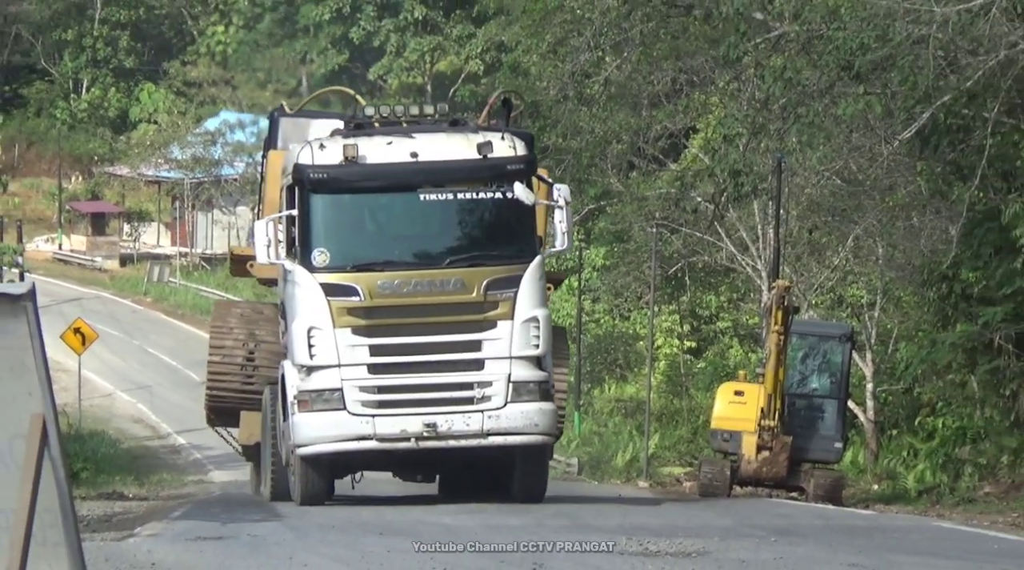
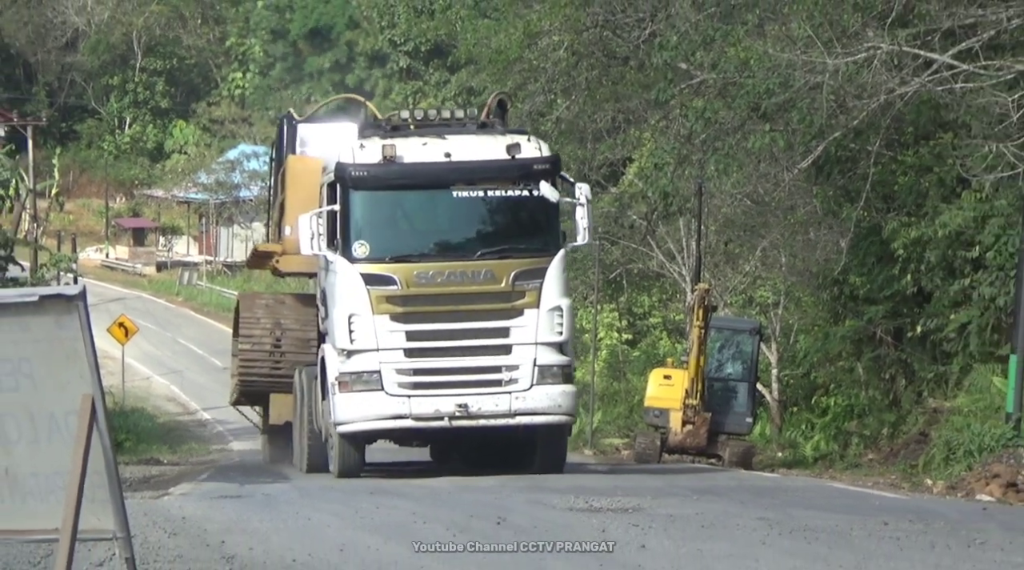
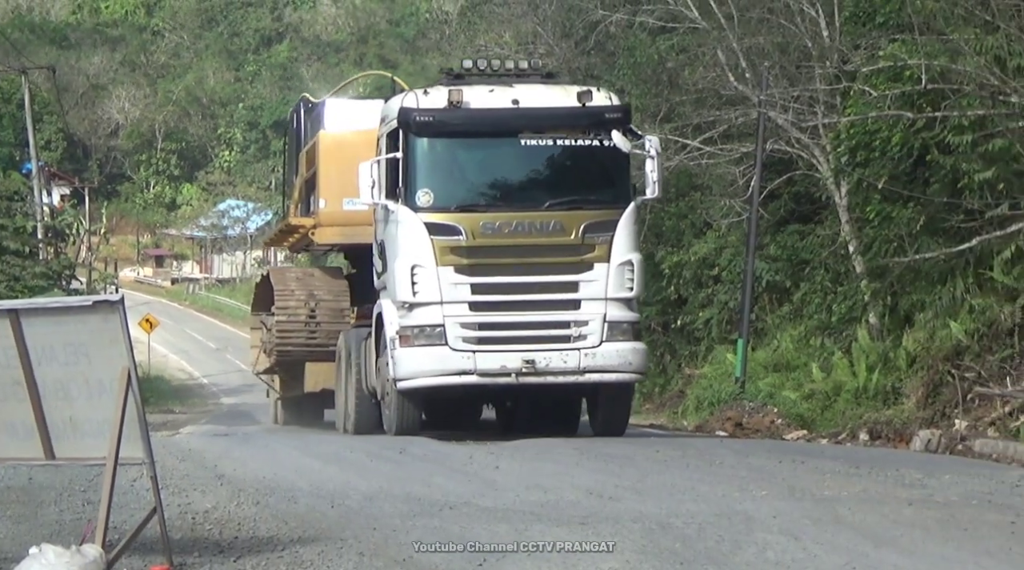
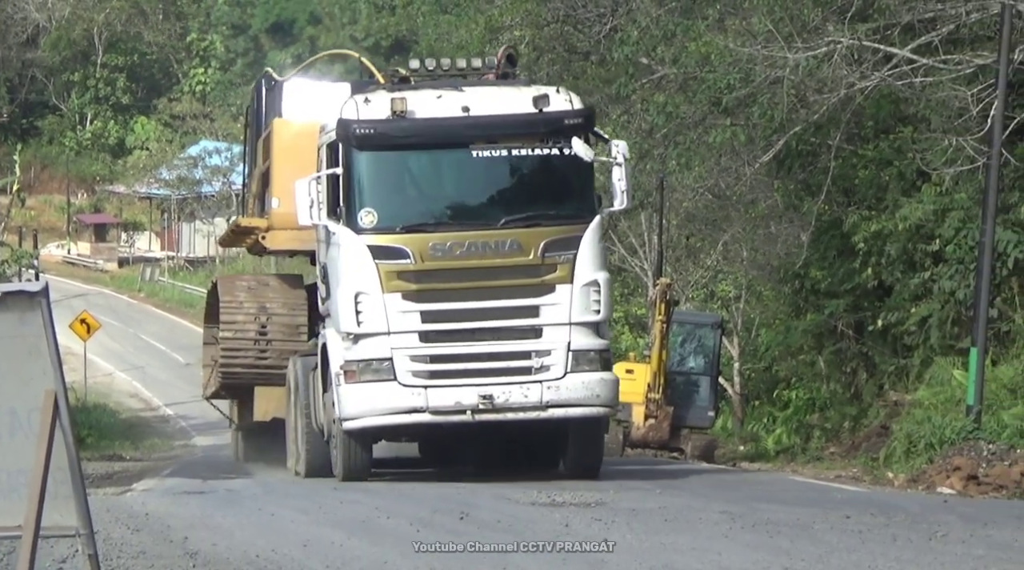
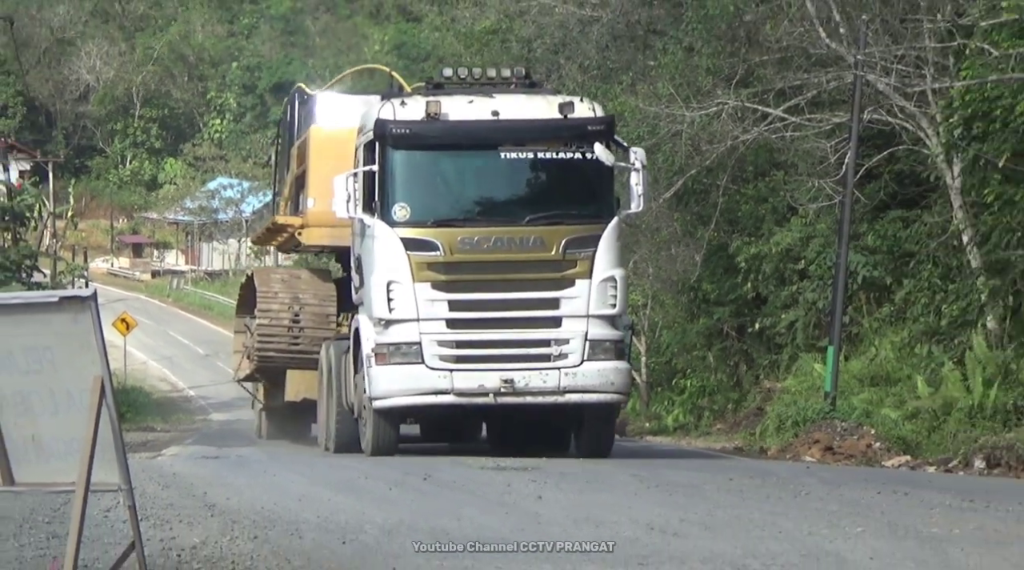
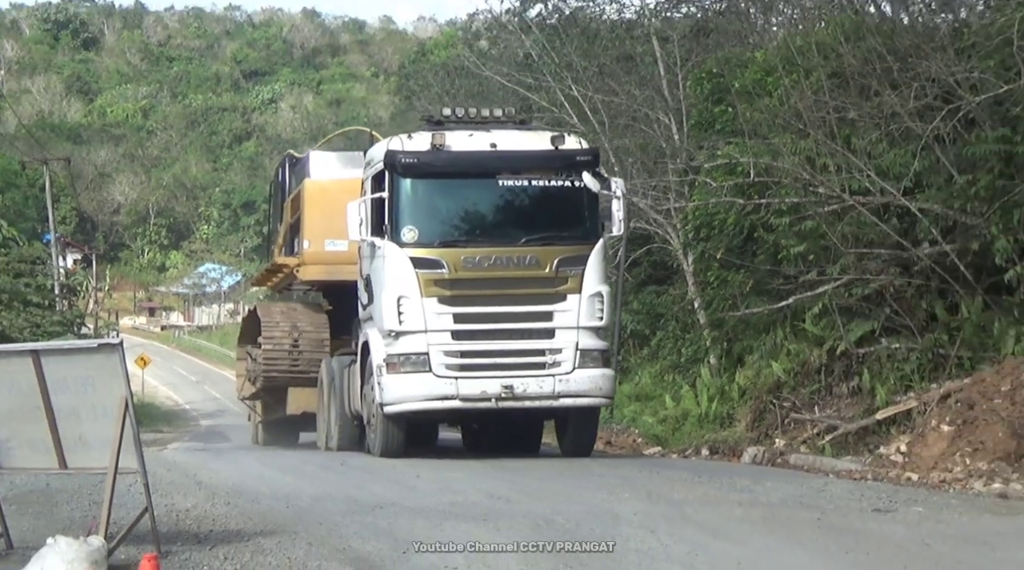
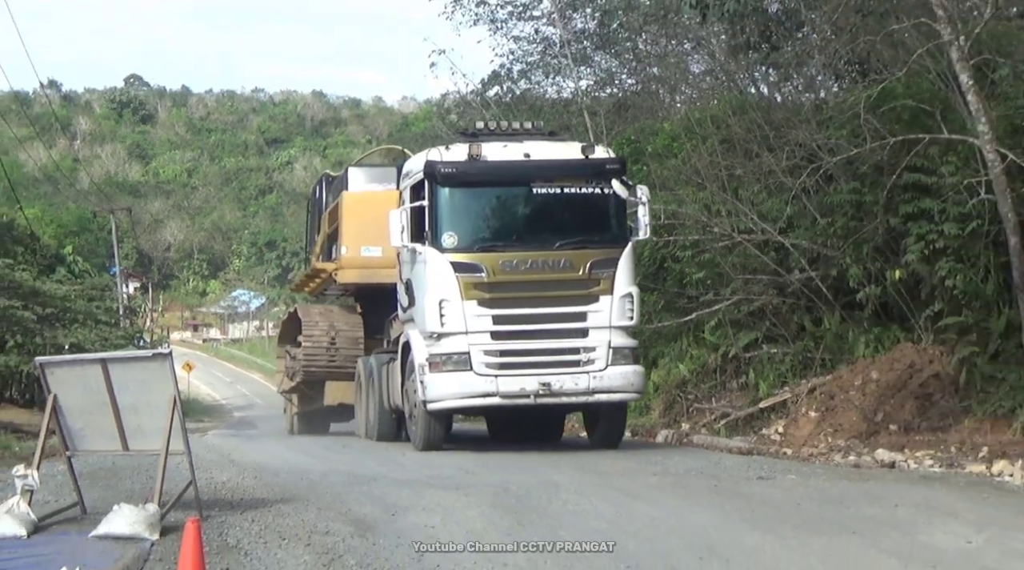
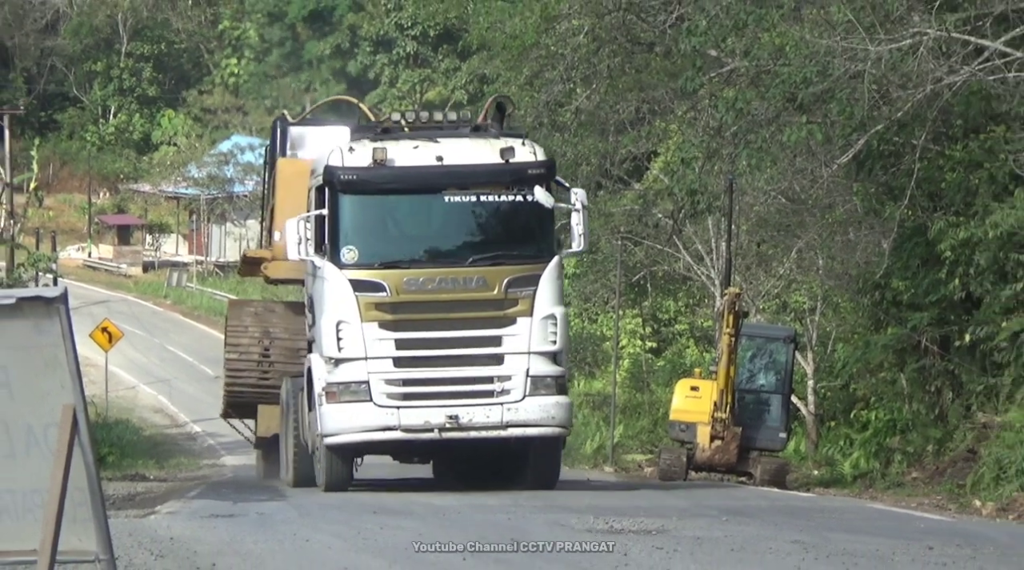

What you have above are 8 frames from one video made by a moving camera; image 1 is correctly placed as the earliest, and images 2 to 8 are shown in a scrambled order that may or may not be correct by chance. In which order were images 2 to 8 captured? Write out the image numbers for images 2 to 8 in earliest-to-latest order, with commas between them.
8, 2, 4, 5, 3, 6, 7
